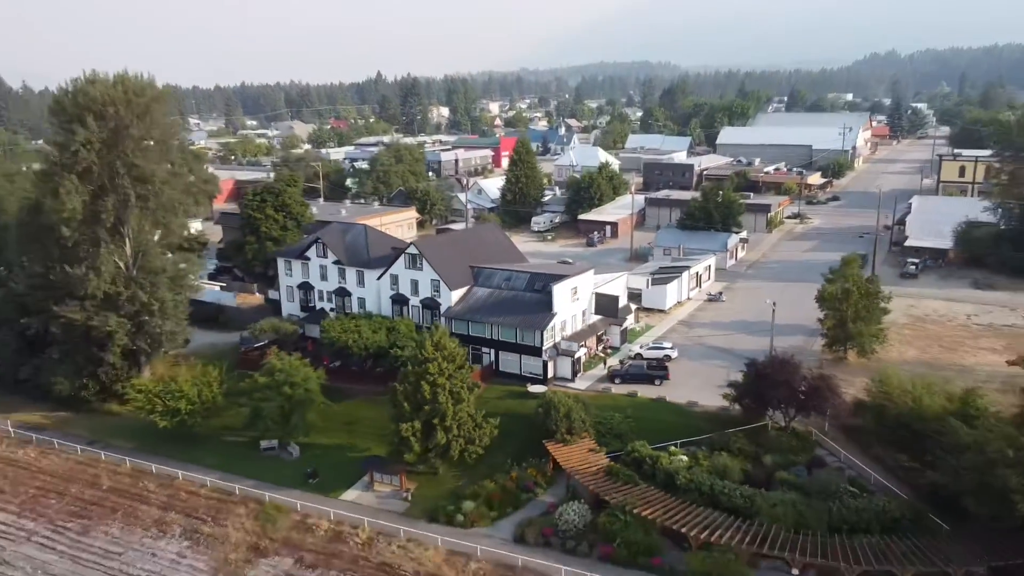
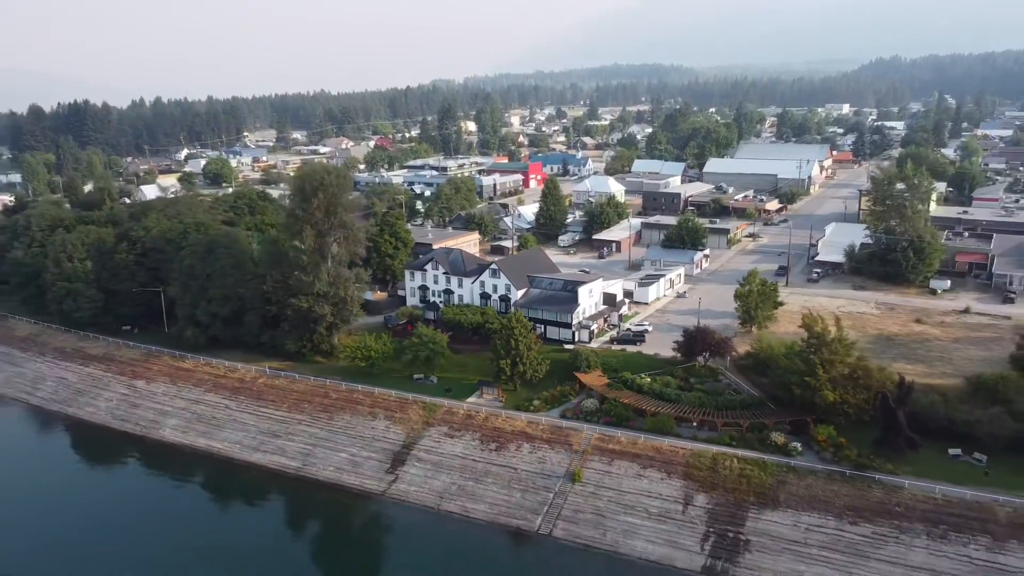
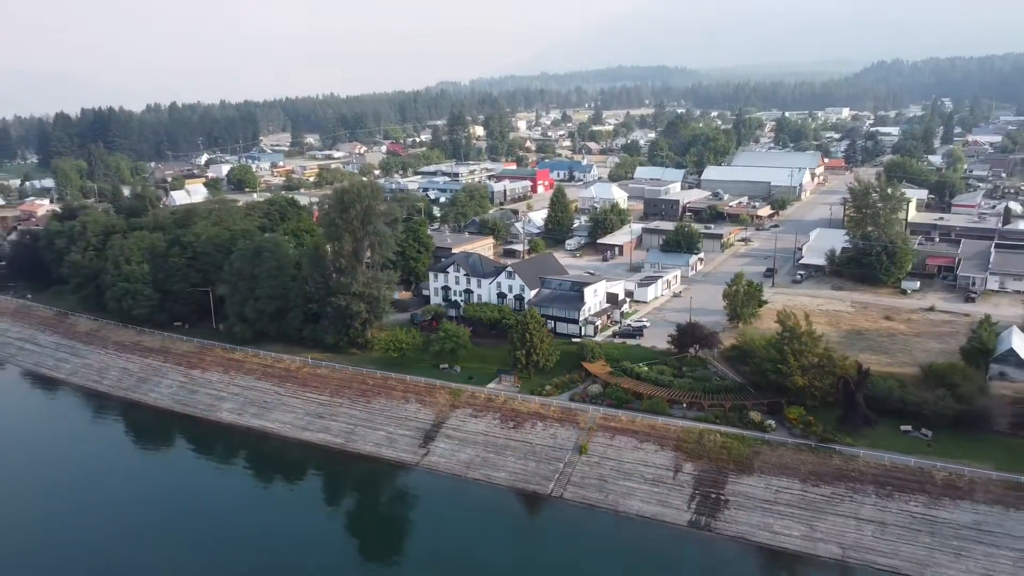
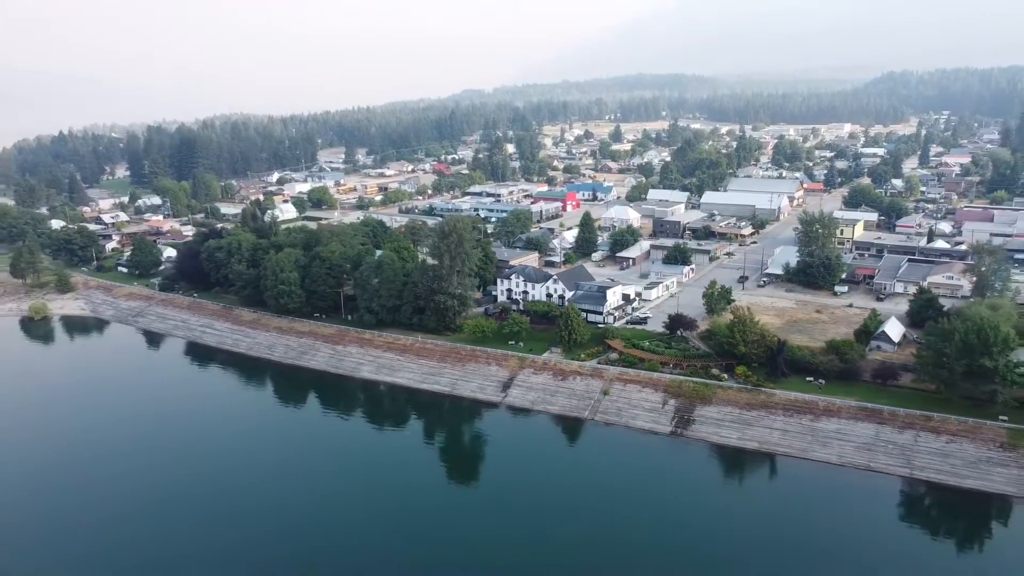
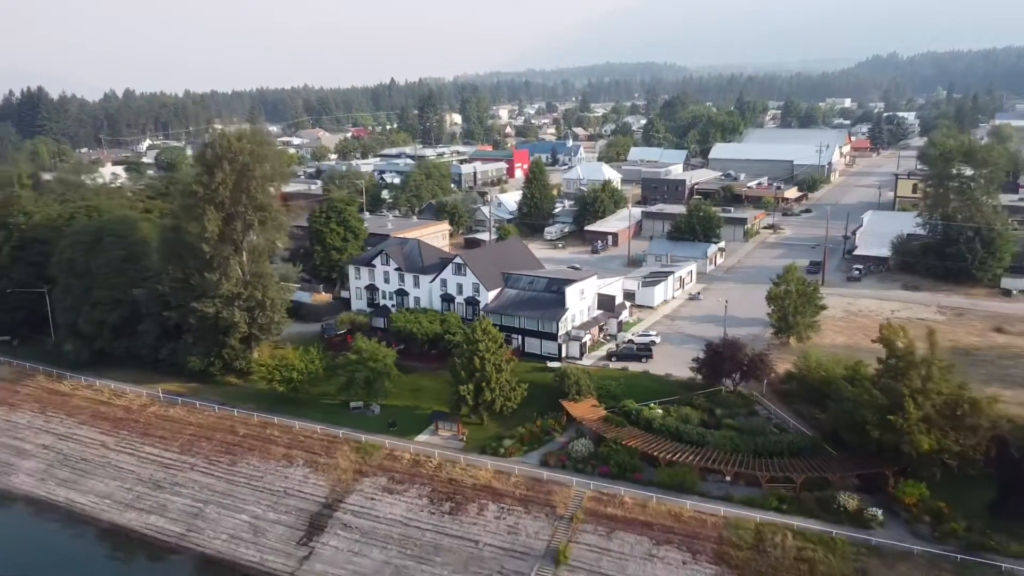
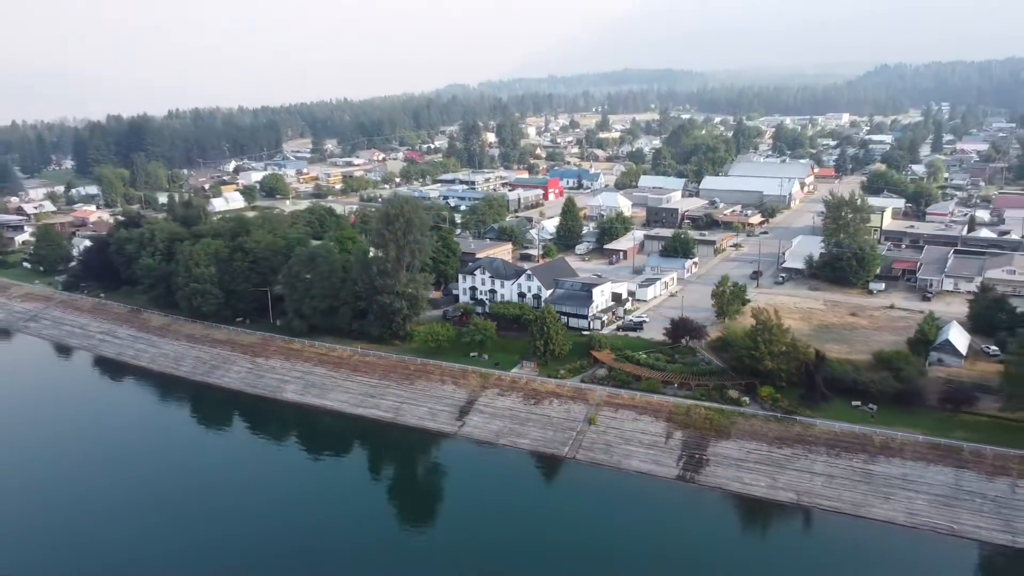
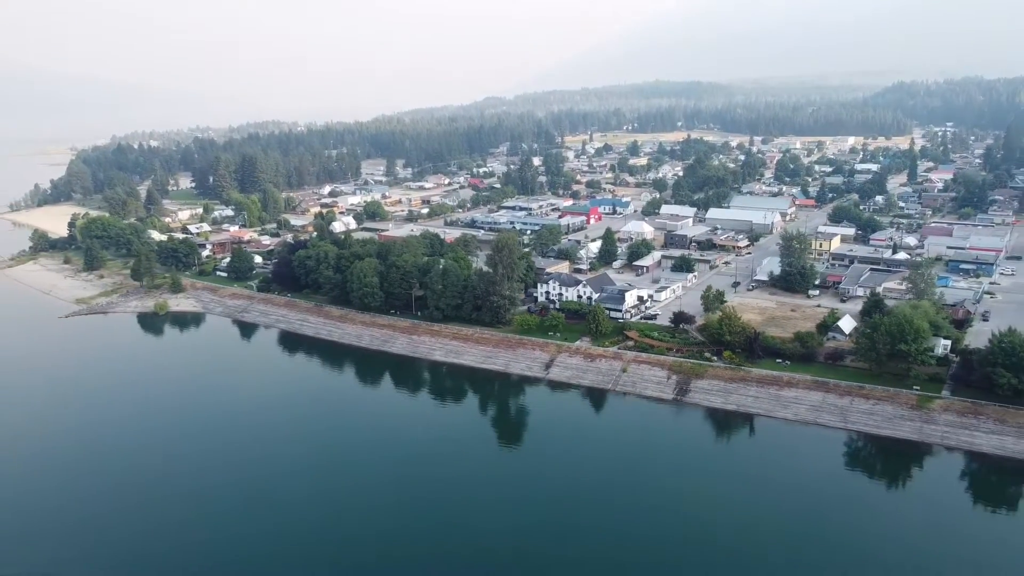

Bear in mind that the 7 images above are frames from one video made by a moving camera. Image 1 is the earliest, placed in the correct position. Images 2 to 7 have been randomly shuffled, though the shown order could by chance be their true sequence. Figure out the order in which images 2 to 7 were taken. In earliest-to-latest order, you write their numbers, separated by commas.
5, 2, 3, 6, 4, 7
